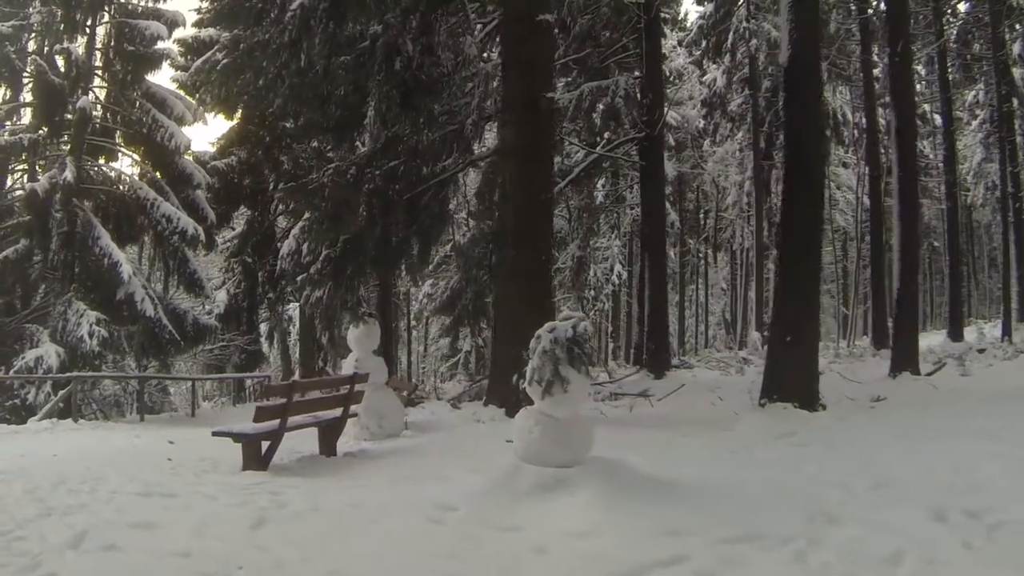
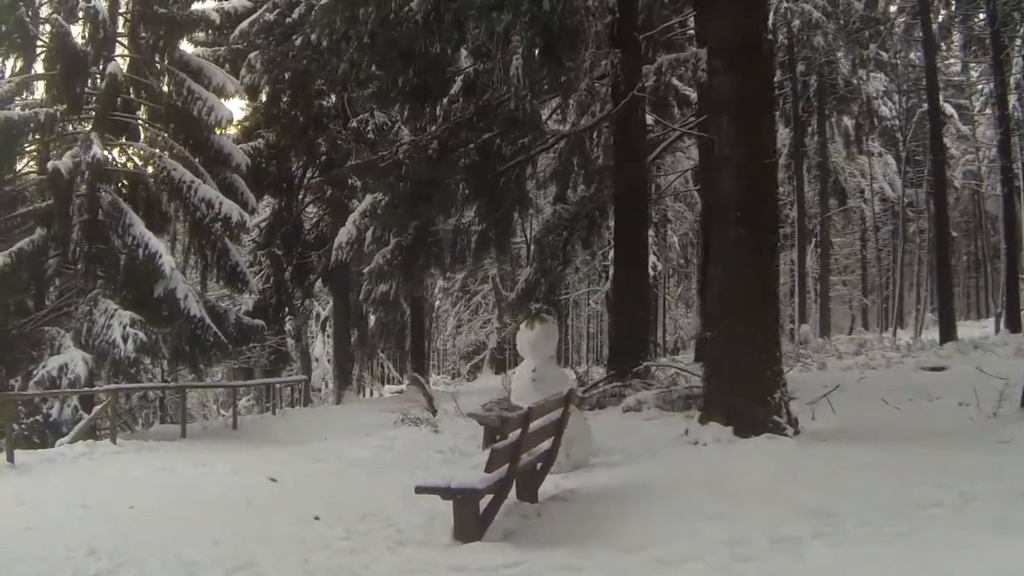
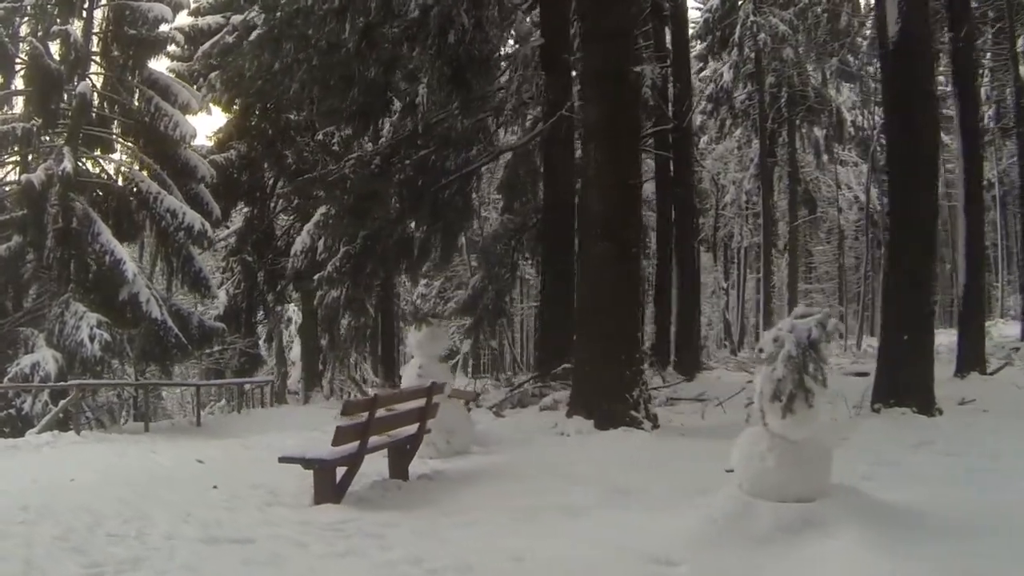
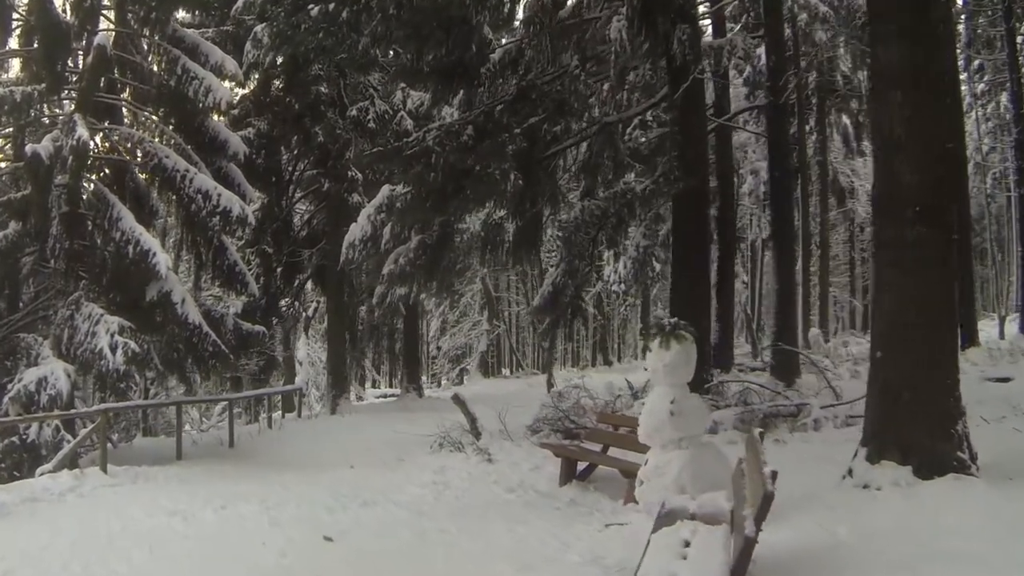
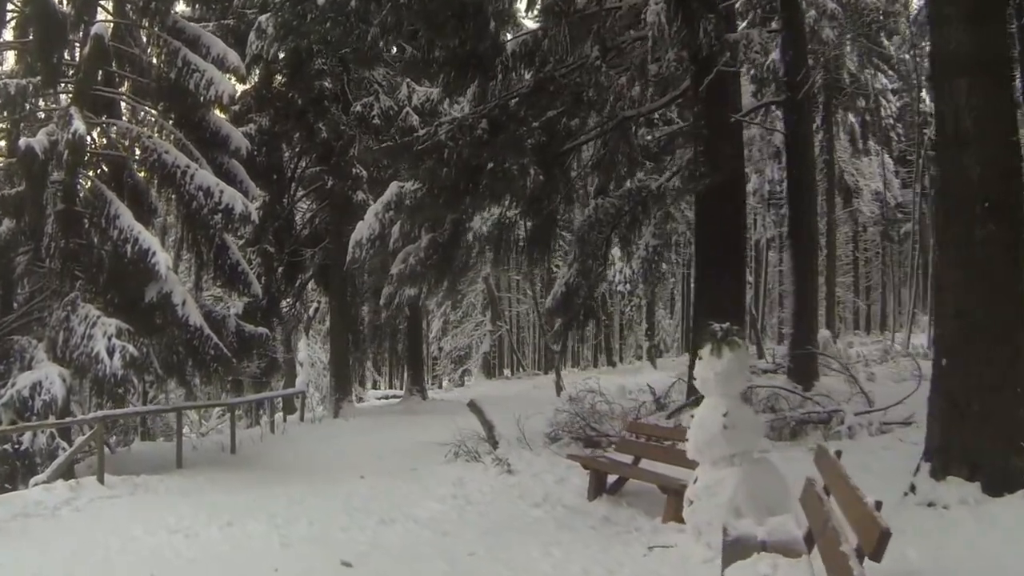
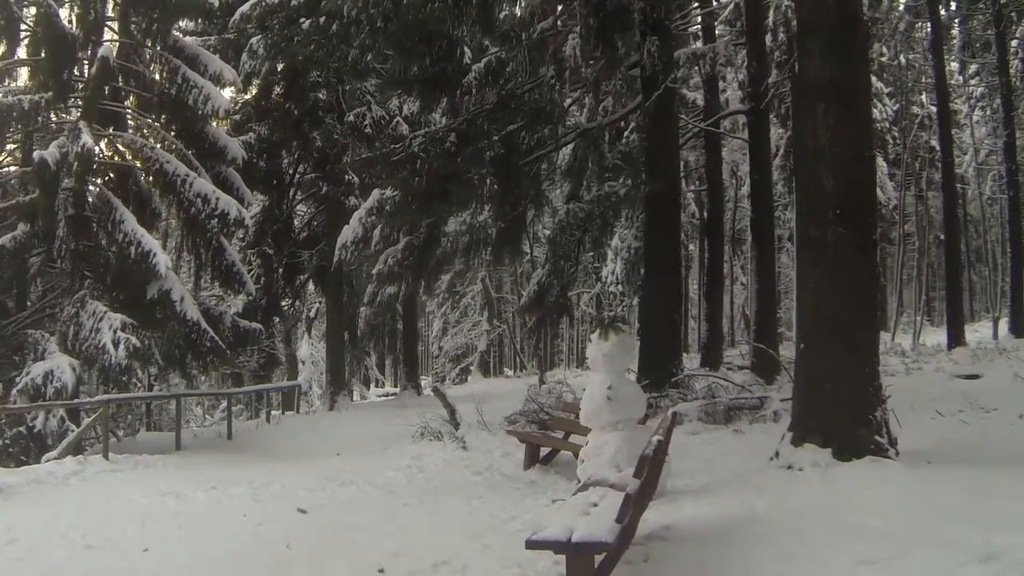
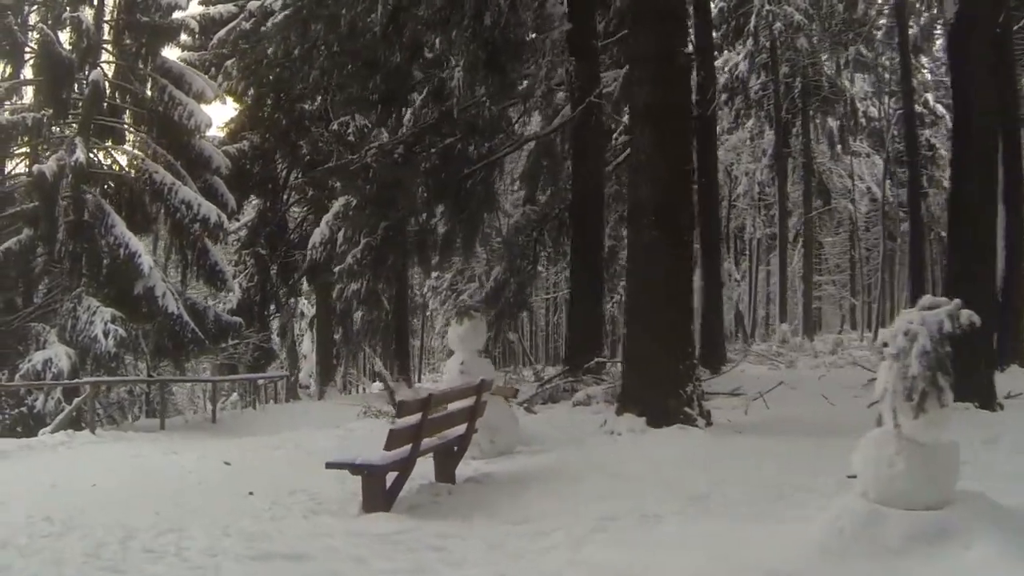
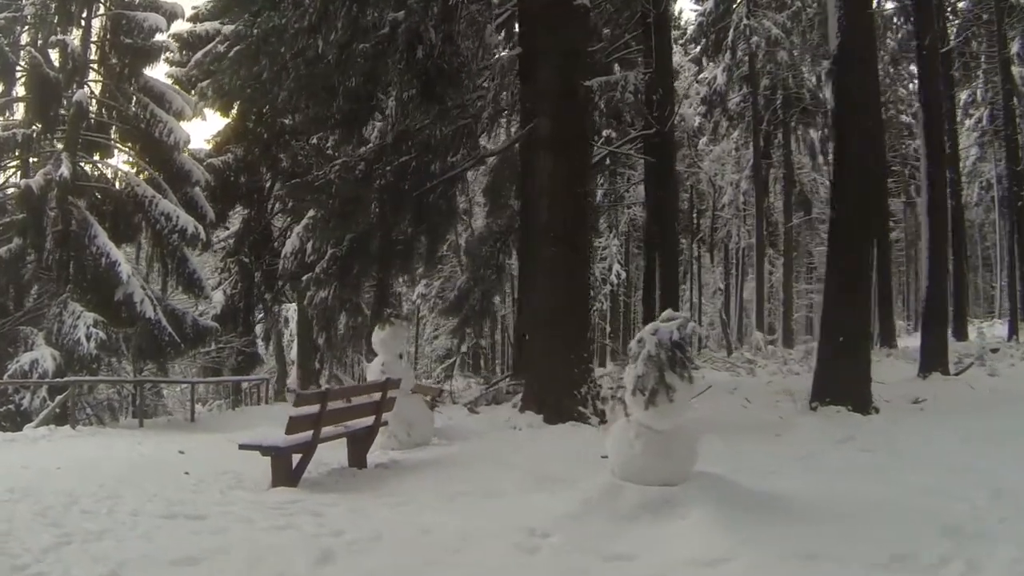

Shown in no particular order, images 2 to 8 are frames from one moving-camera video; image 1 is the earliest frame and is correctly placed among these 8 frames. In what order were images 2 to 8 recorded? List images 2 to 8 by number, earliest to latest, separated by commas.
8, 3, 7, 2, 6, 4, 5
